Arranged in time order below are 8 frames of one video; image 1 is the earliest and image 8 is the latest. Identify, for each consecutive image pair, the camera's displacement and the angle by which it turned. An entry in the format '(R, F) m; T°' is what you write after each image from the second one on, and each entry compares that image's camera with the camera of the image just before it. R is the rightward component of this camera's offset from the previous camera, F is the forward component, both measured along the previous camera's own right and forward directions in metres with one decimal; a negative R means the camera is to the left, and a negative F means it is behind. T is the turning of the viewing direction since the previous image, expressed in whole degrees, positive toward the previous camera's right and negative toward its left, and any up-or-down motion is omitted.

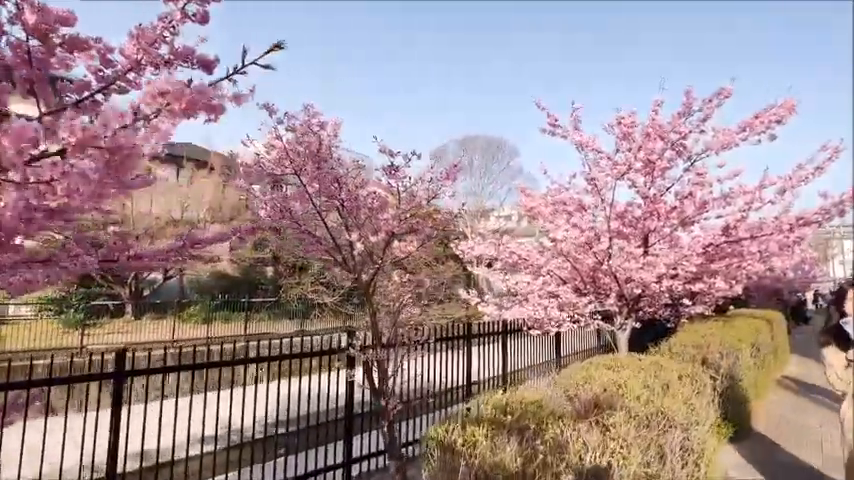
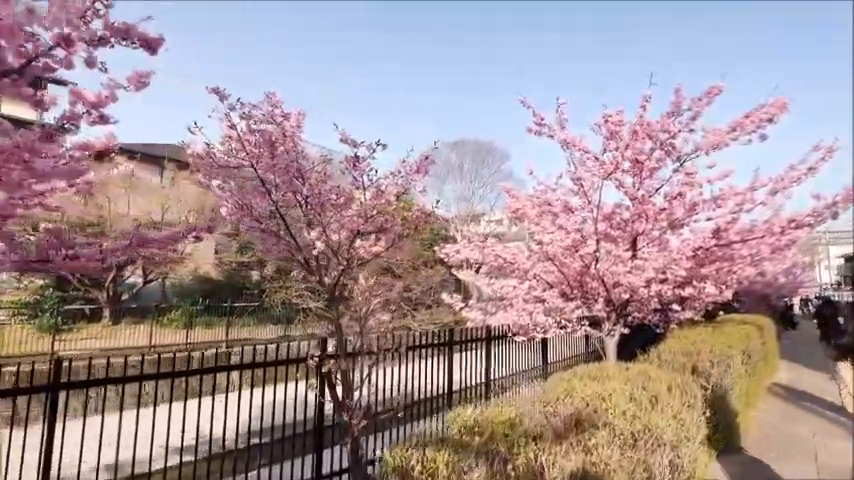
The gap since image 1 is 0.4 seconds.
(+0.2, +0.3) m; +1°
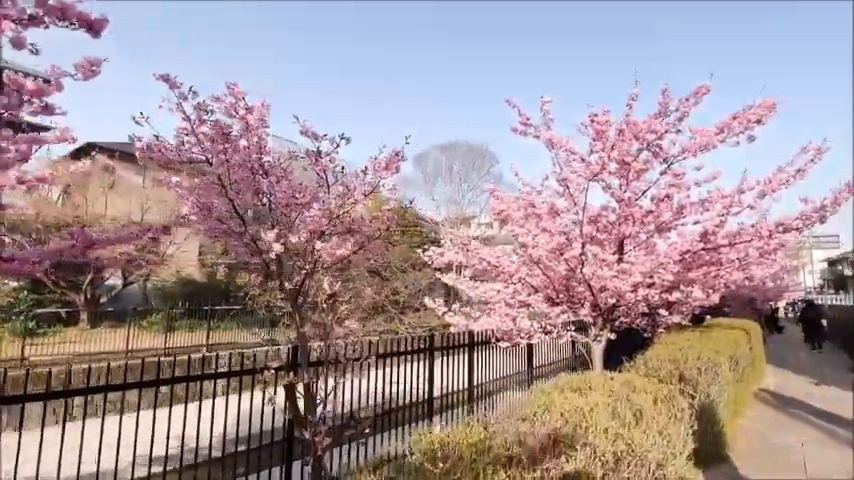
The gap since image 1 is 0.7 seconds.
(+0.1, +0.2) m; +1°
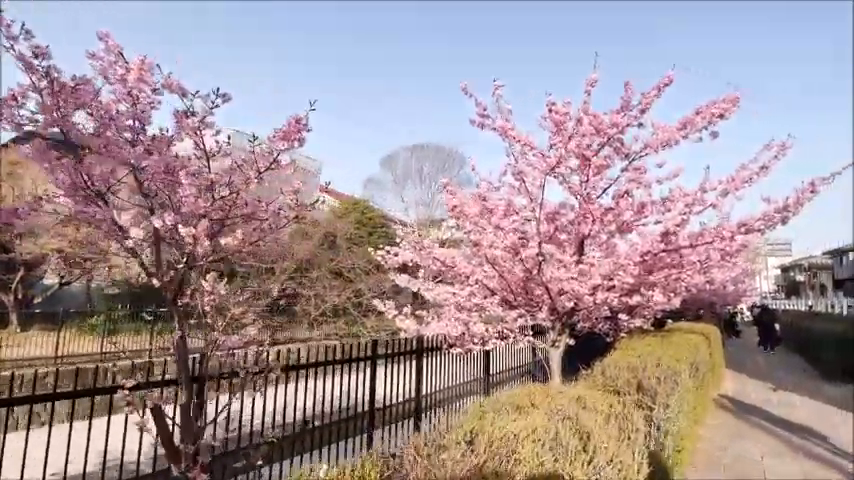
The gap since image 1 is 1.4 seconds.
(+0.4, +0.6) m; +4°
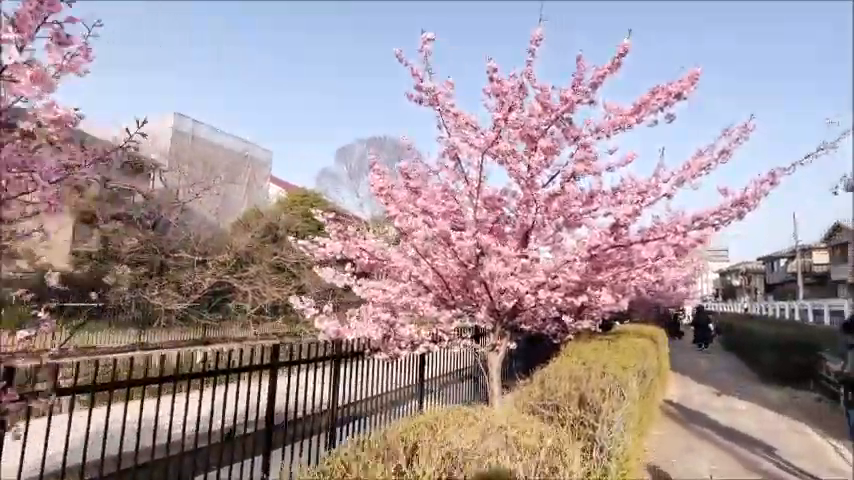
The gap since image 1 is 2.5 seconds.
(+0.5, +0.9) m; +5°
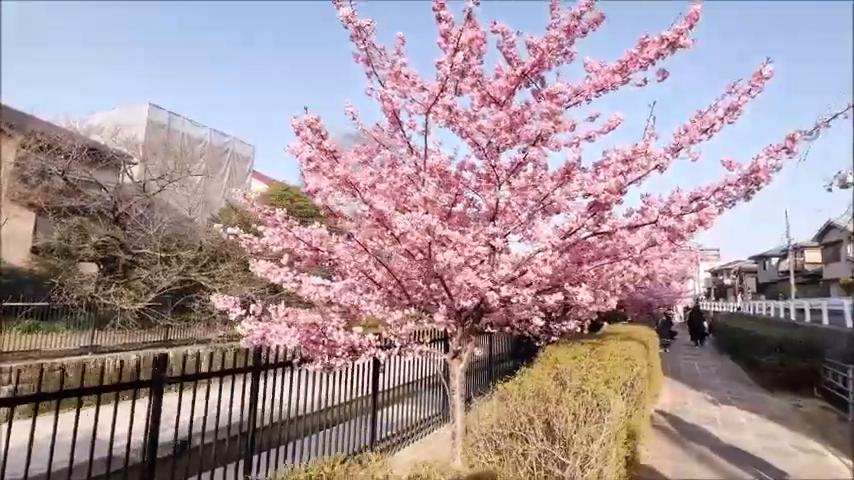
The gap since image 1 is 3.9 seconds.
(+0.6, +1.0) m; +1°
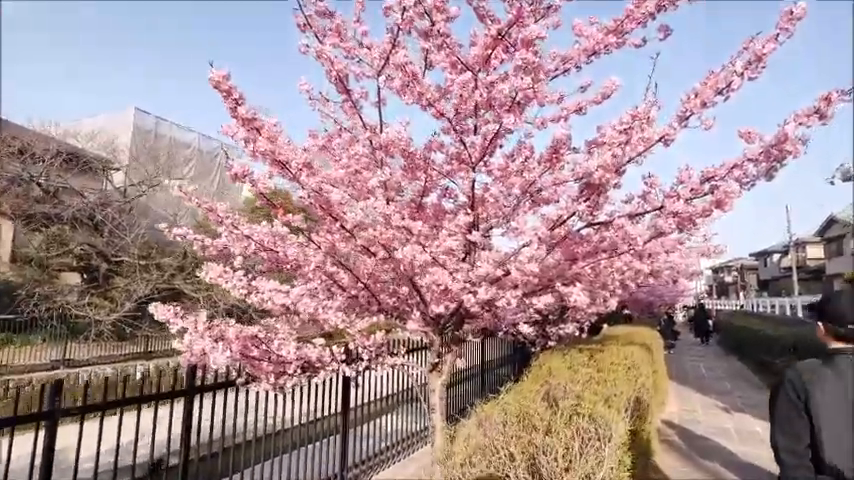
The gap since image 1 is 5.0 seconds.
(+0.3, +0.7) m; 0°
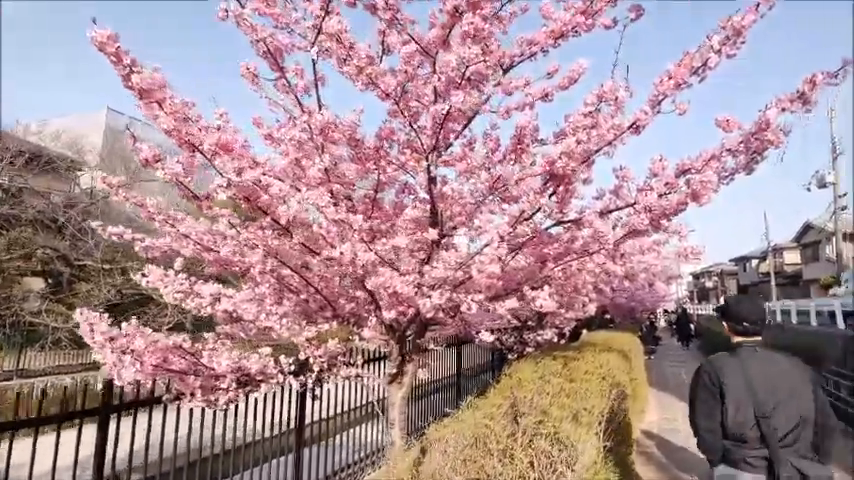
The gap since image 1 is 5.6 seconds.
(+0.3, +0.4) m; +2°
